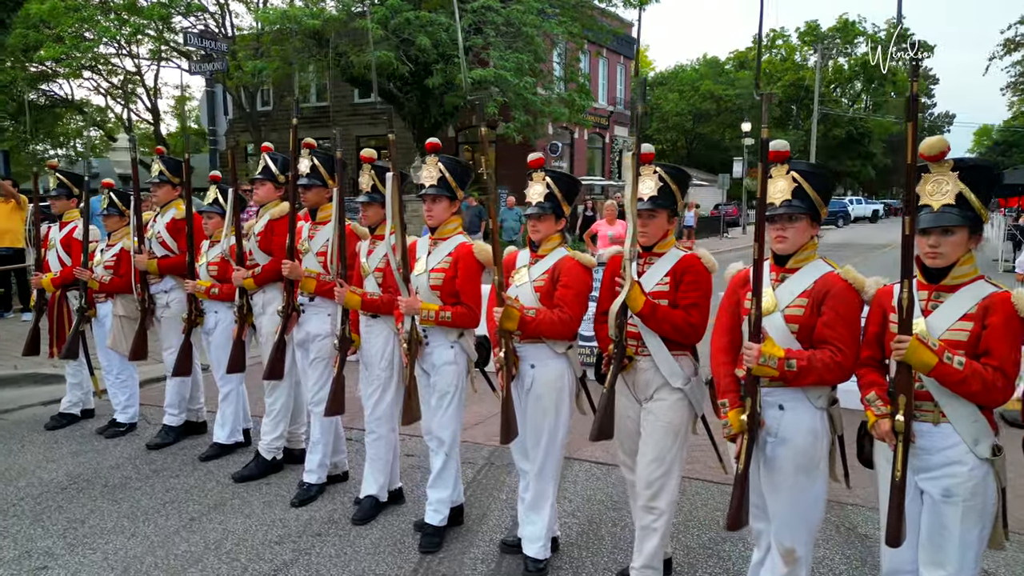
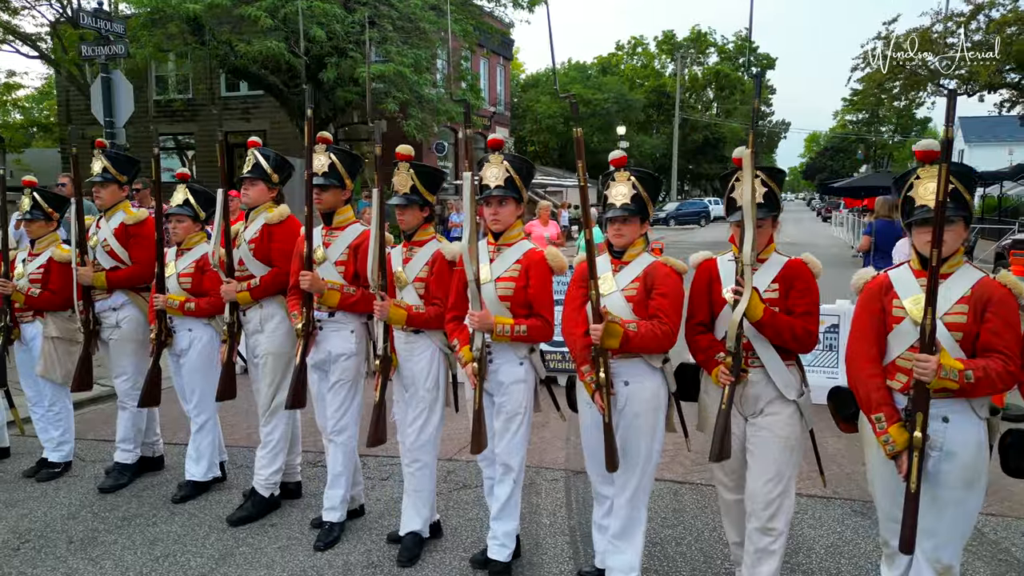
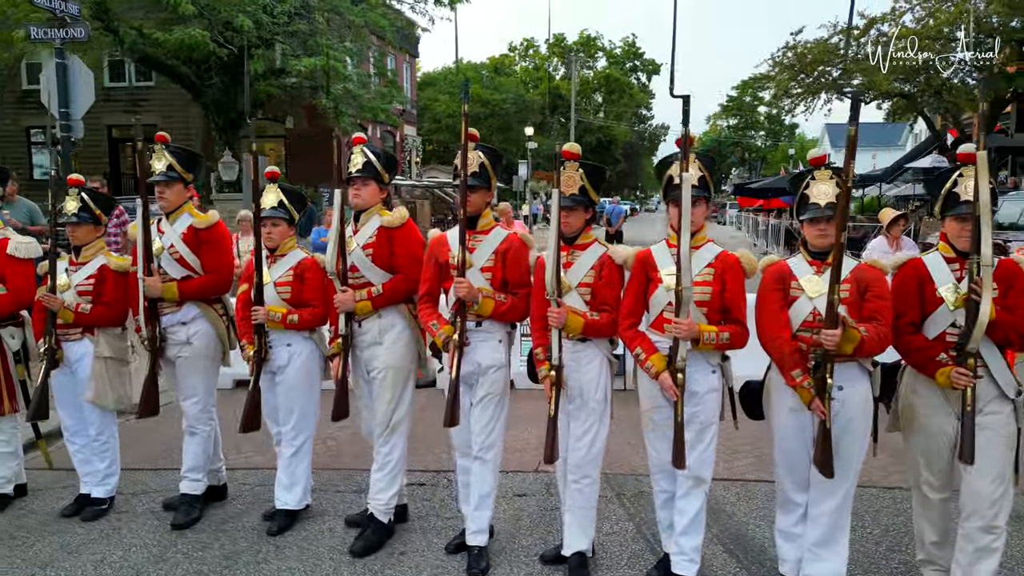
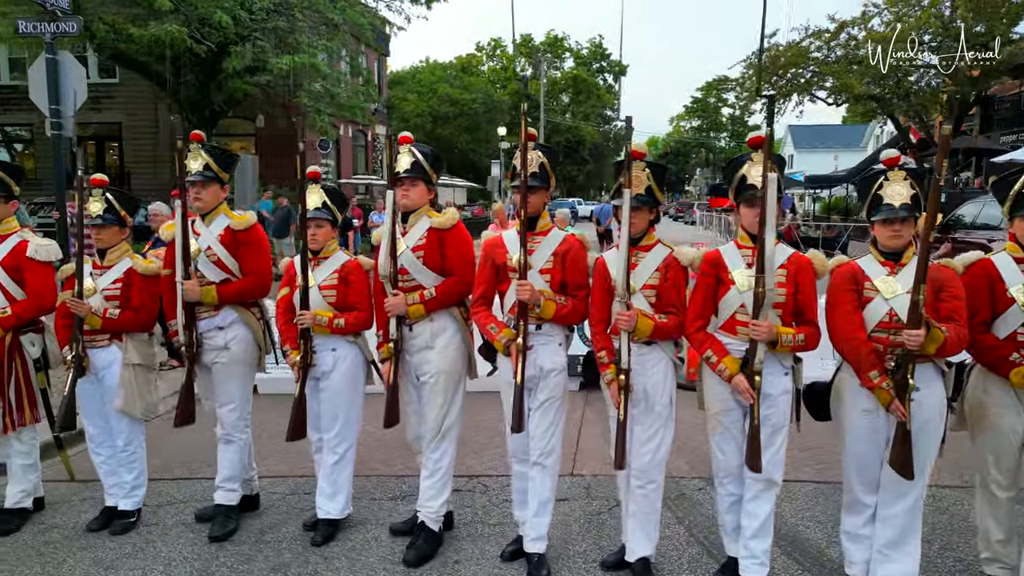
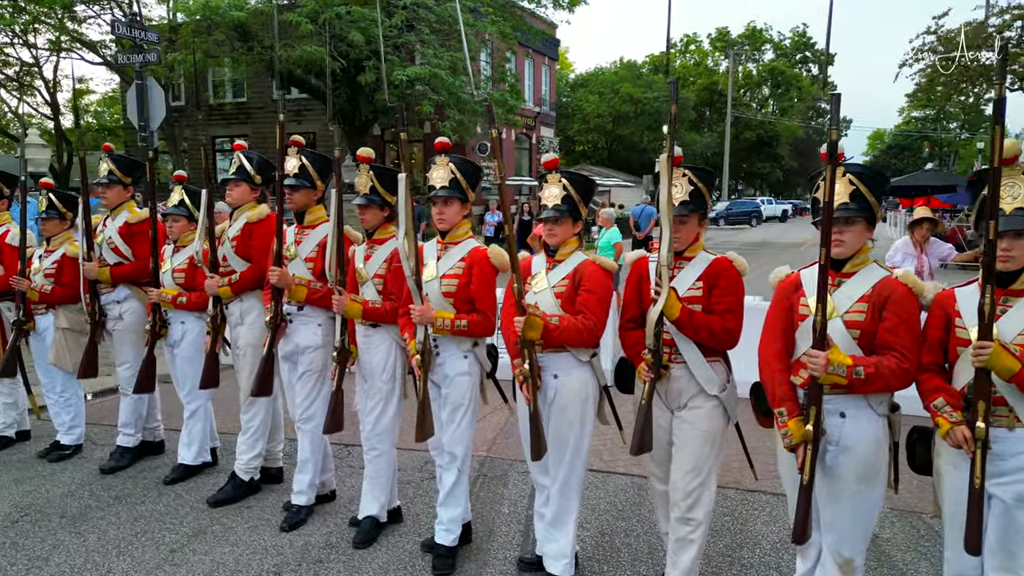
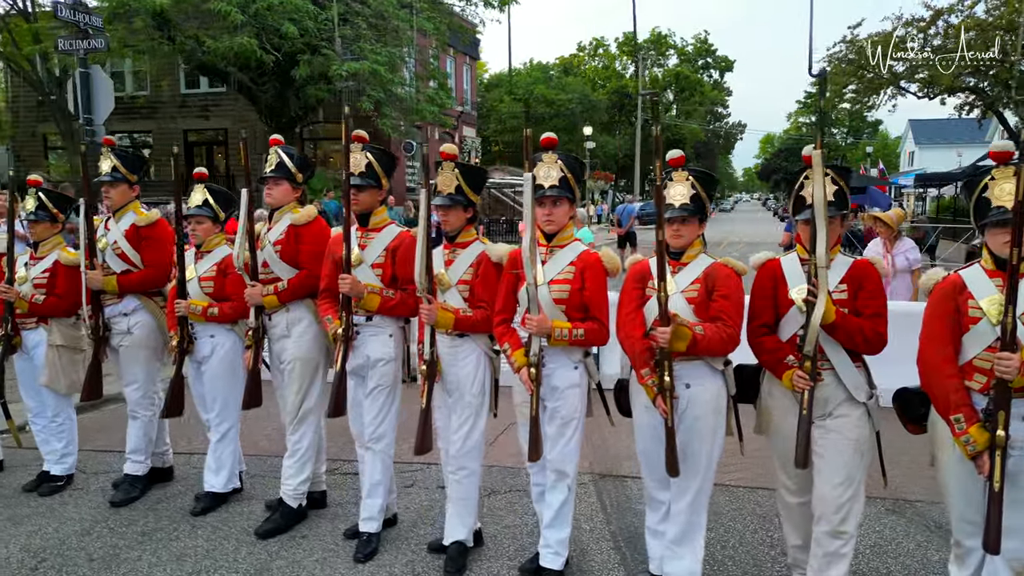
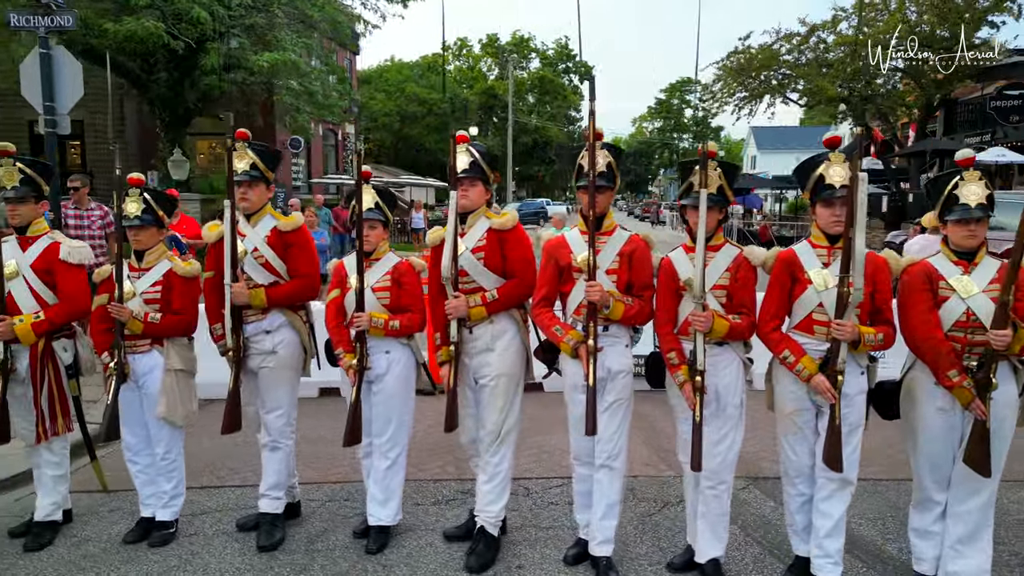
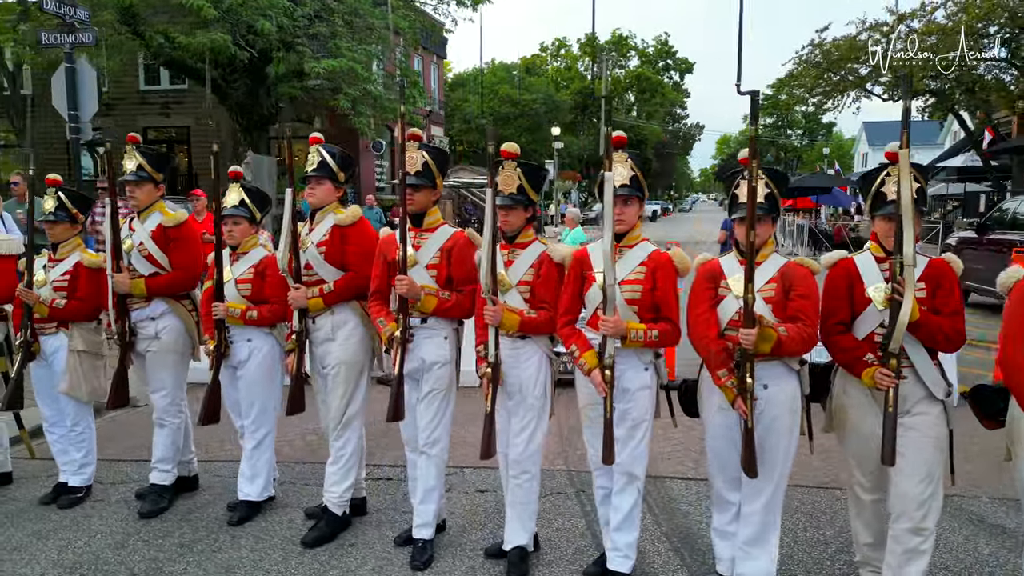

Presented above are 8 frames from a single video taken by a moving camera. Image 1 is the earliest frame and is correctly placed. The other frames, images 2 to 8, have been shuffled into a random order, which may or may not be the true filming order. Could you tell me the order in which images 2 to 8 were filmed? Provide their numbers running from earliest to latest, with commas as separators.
5, 2, 6, 8, 3, 4, 7
